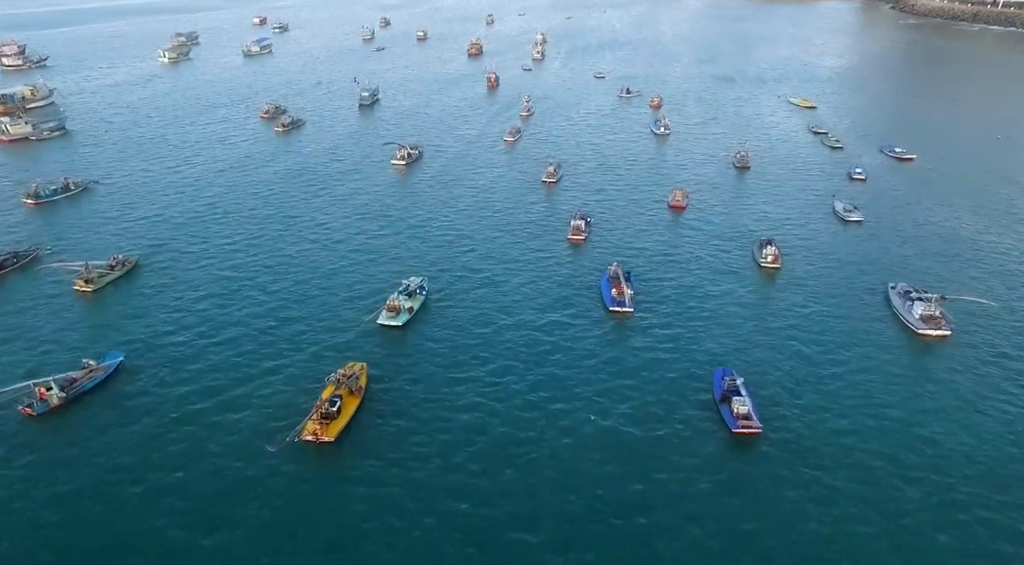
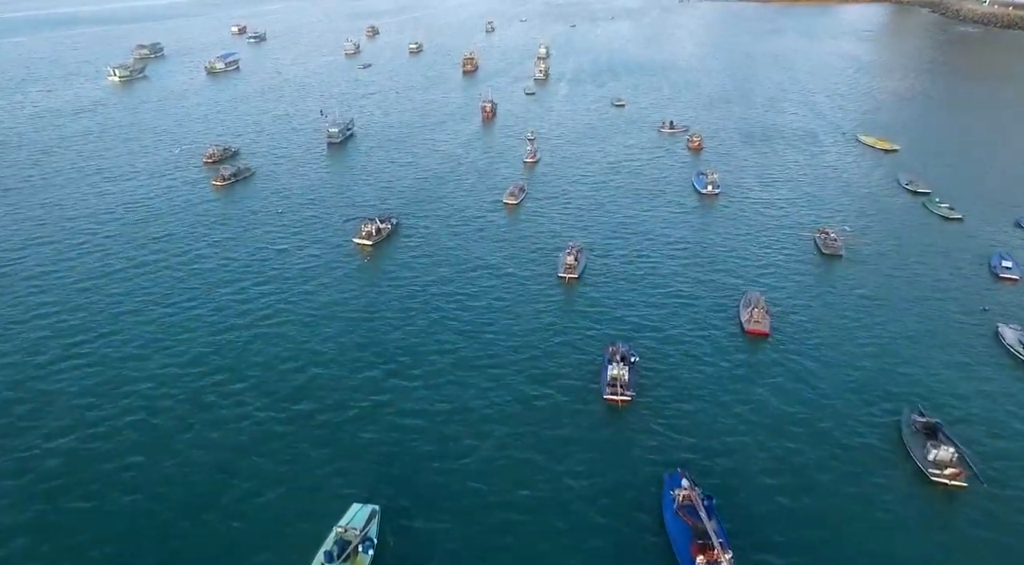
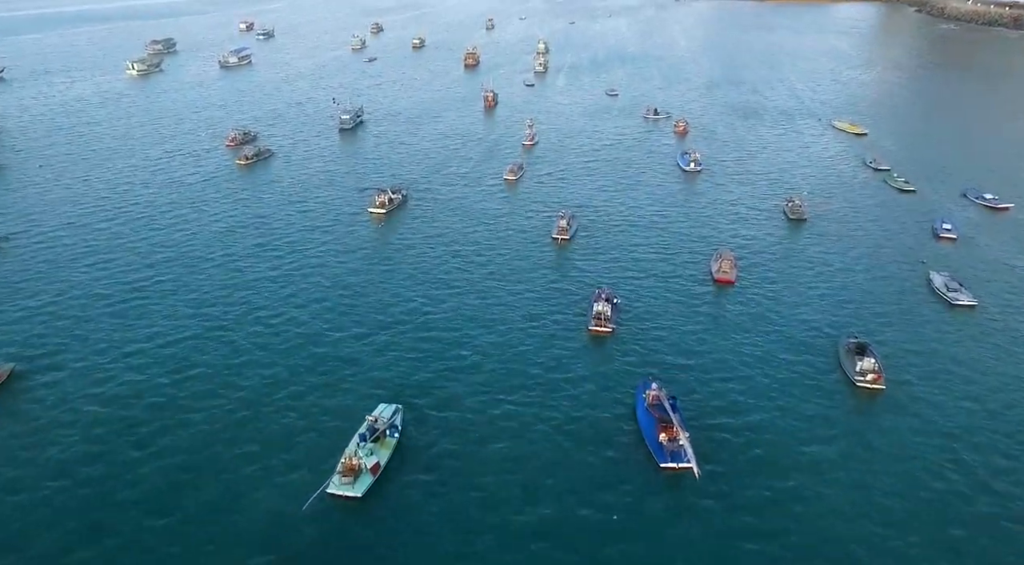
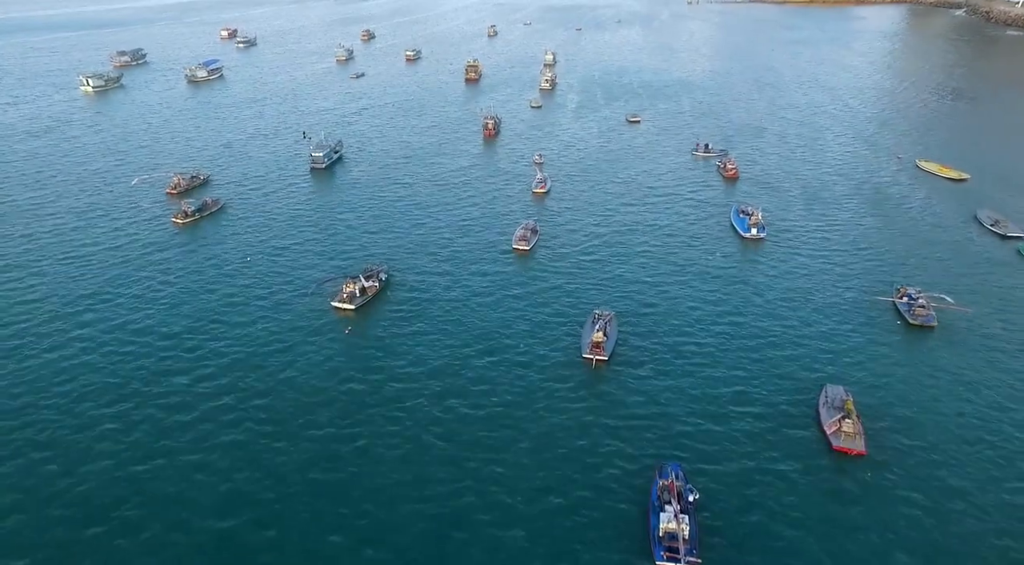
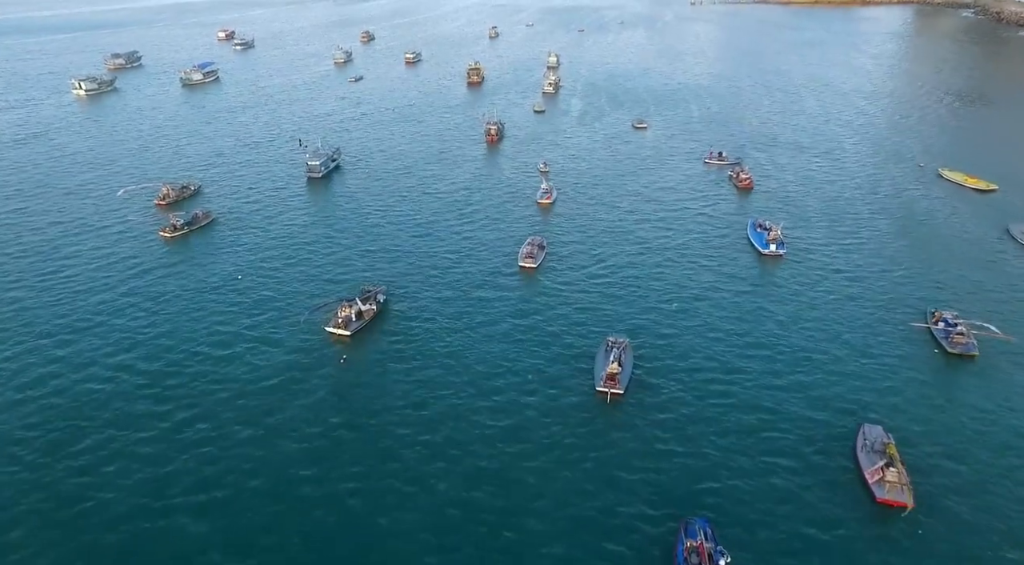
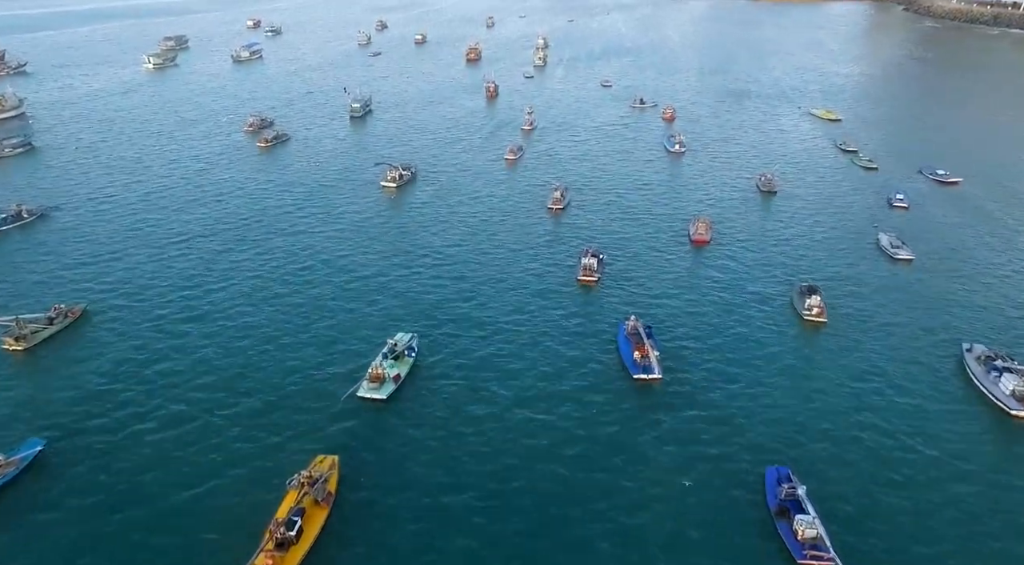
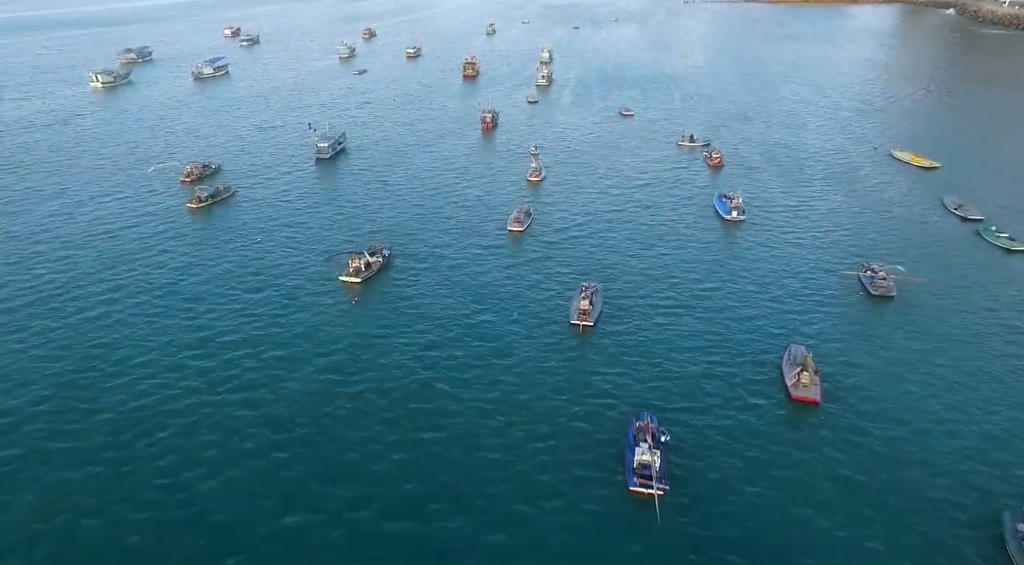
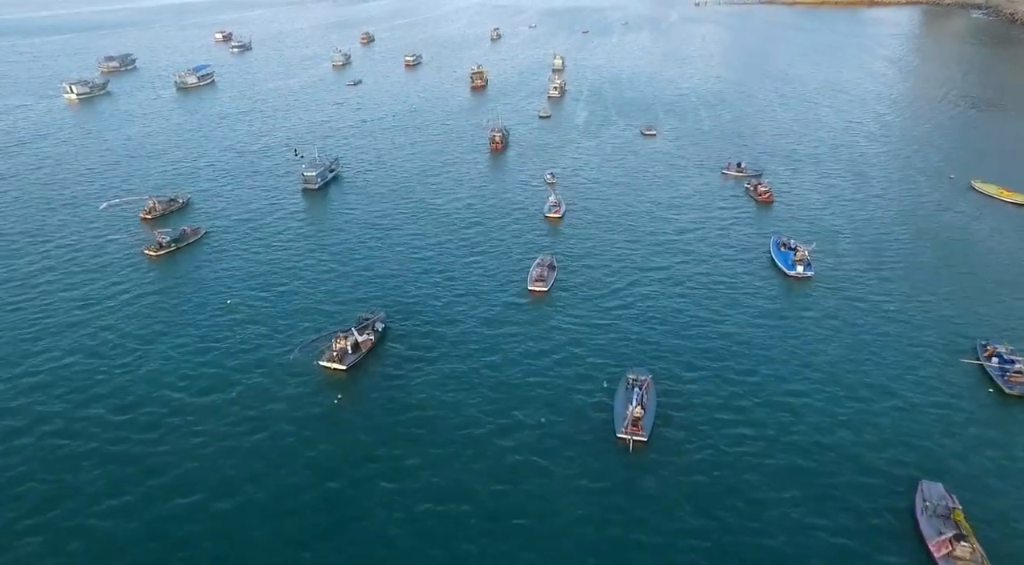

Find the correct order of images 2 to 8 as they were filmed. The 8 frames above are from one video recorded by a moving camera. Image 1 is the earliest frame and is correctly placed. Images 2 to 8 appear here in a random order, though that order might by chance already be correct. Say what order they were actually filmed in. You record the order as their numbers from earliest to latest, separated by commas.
6, 3, 2, 7, 4, 5, 8
